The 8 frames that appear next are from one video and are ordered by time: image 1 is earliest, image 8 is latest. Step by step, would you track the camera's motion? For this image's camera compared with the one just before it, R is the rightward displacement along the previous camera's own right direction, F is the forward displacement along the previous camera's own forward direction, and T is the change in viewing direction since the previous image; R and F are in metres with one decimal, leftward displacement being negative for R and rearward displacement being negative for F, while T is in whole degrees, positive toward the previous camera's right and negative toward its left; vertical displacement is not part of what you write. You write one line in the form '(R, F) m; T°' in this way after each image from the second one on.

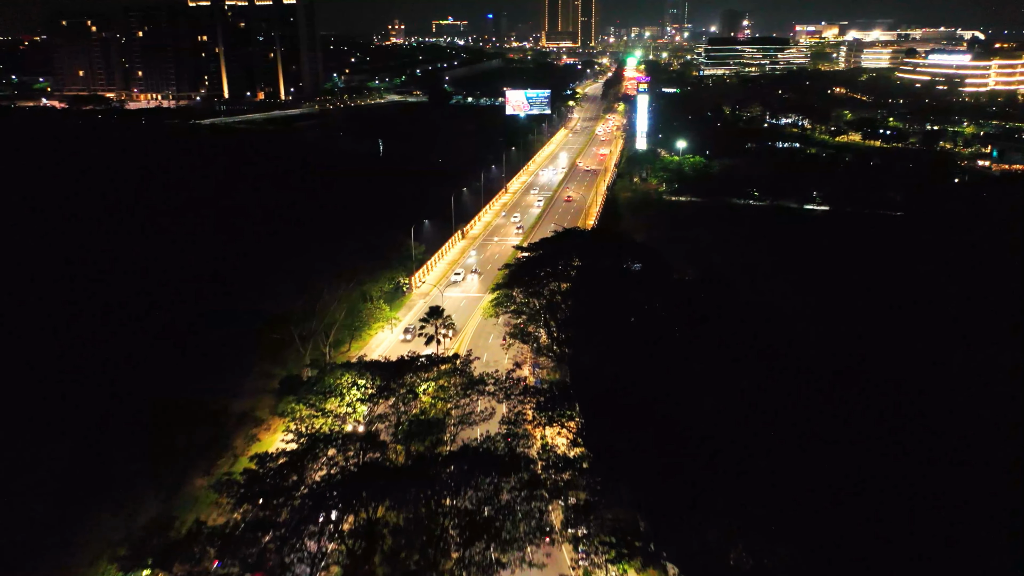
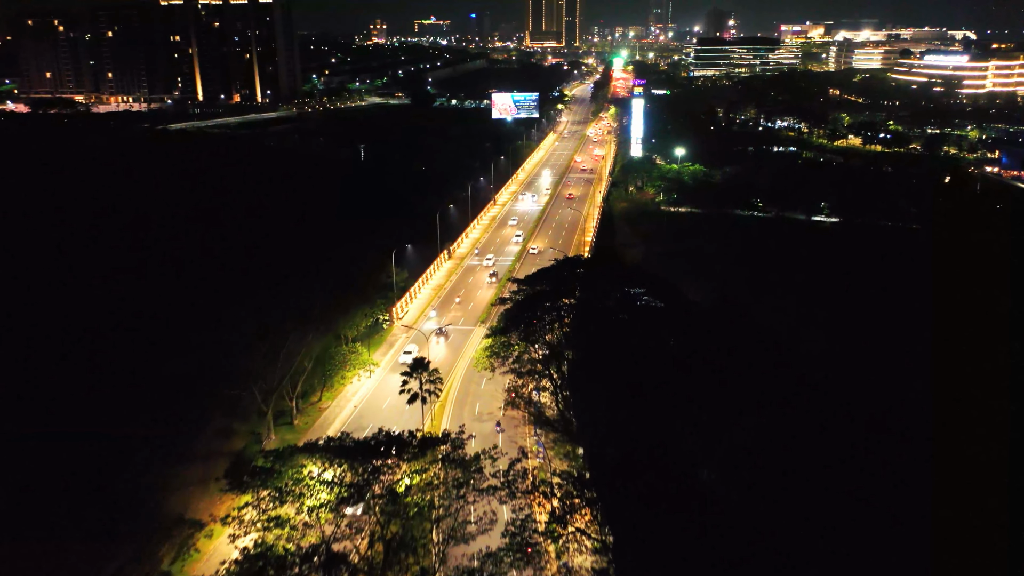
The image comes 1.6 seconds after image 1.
(-0.4, +3.7) m; +1°
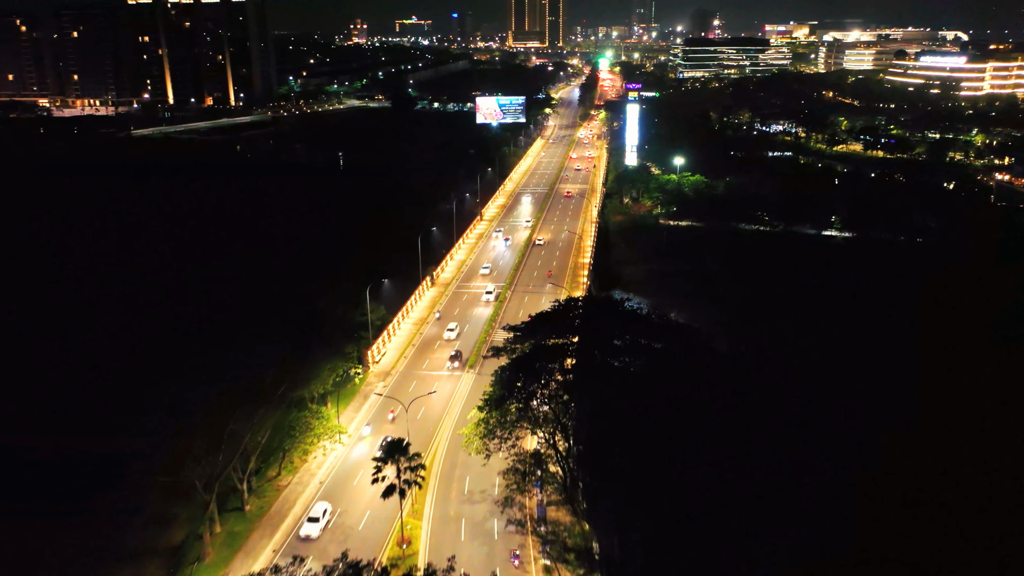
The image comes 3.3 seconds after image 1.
(-0.3, +4.1) m; +1°
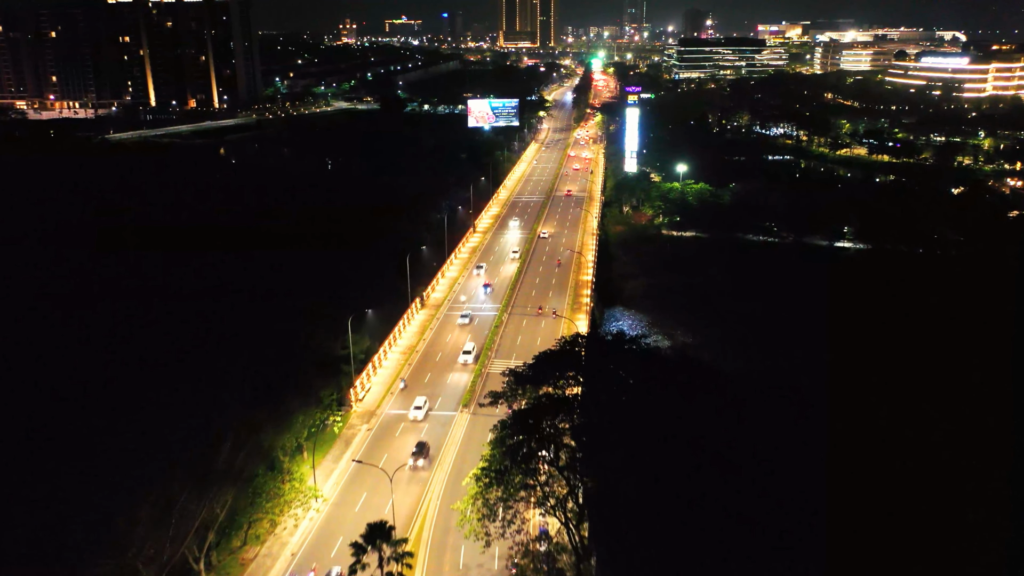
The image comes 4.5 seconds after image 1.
(-0.2, +2.8) m; +1°
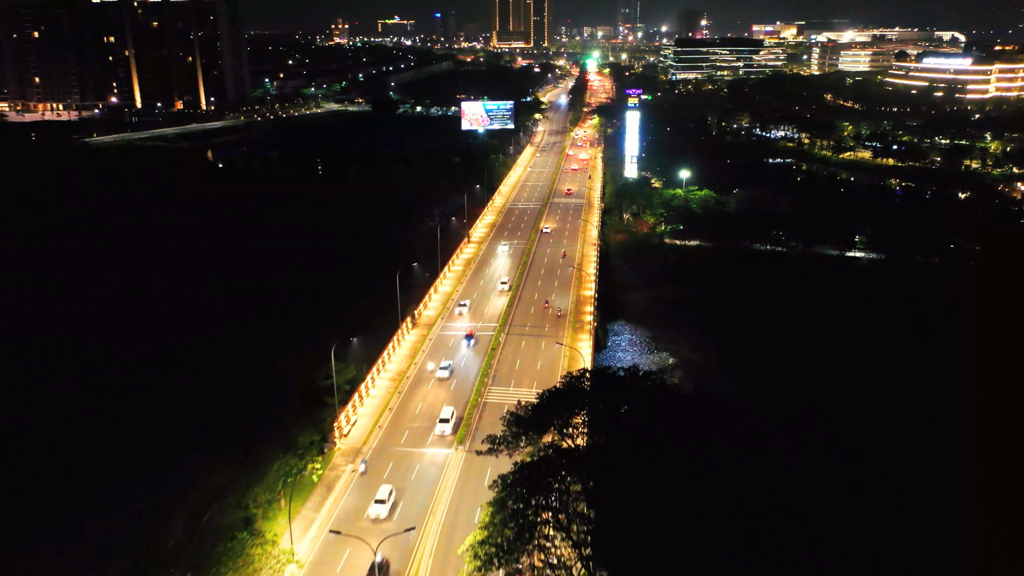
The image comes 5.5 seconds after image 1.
(-0.2, +2.2) m; +1°
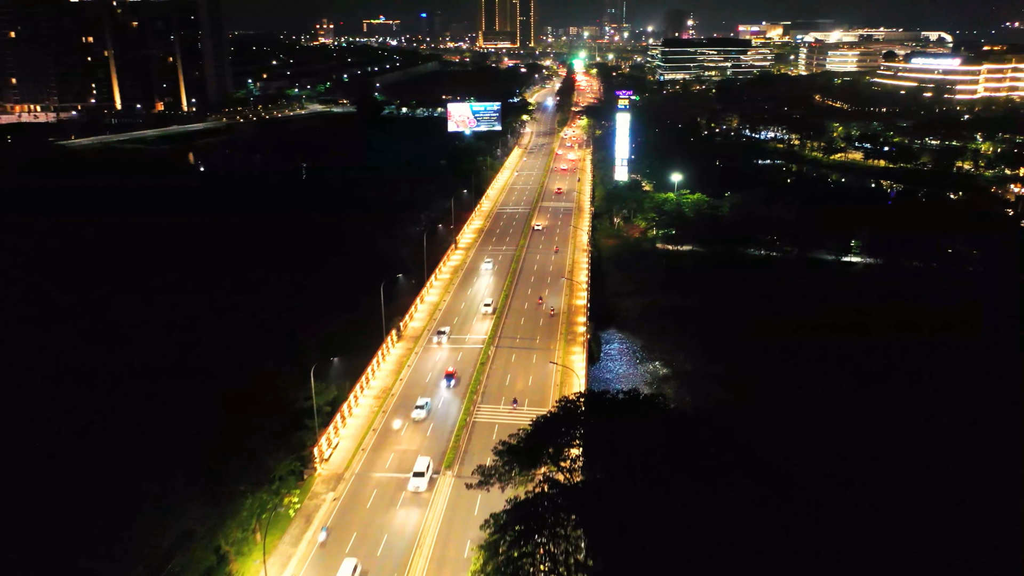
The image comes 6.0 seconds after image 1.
(-0.1, +1.3) m; +1°
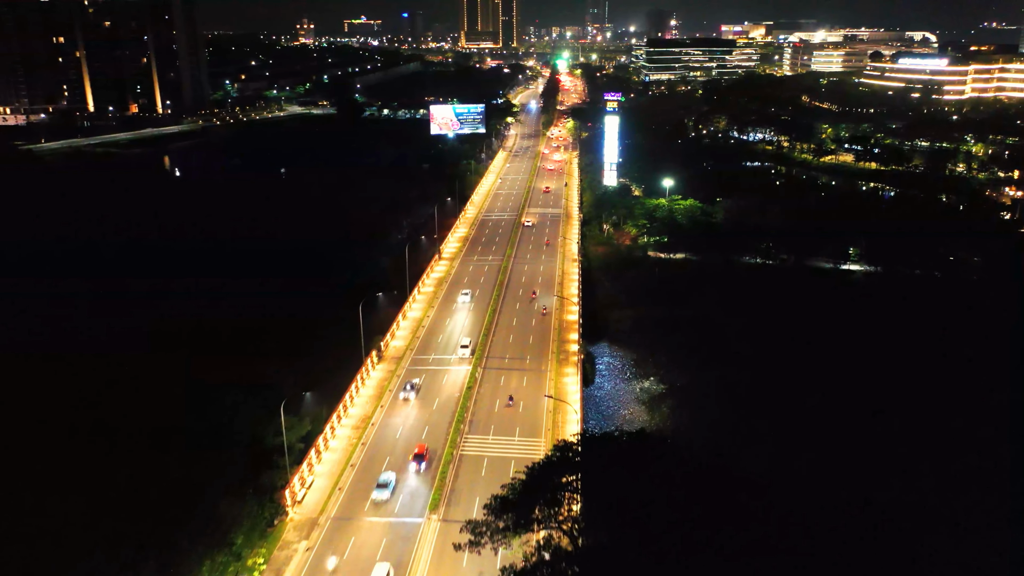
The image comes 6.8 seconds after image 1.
(-0.1, +1.9) m; +1°
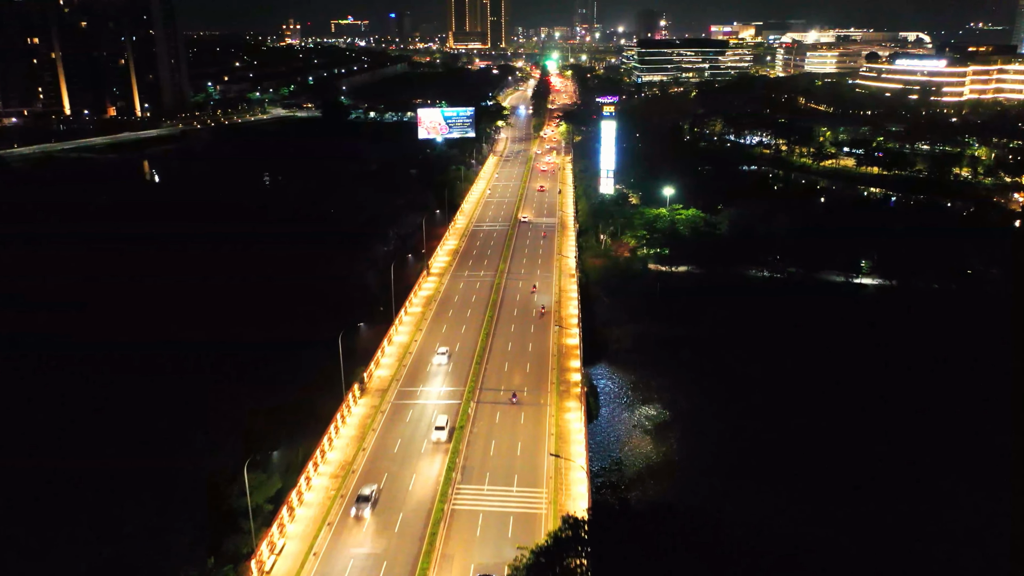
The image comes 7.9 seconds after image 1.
(-0.2, +2.5) m; +1°
